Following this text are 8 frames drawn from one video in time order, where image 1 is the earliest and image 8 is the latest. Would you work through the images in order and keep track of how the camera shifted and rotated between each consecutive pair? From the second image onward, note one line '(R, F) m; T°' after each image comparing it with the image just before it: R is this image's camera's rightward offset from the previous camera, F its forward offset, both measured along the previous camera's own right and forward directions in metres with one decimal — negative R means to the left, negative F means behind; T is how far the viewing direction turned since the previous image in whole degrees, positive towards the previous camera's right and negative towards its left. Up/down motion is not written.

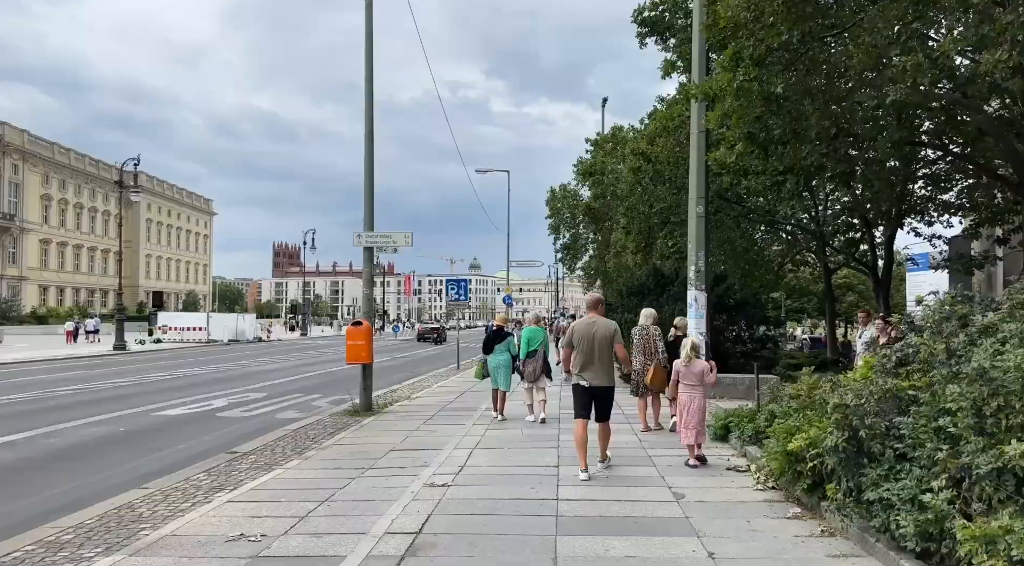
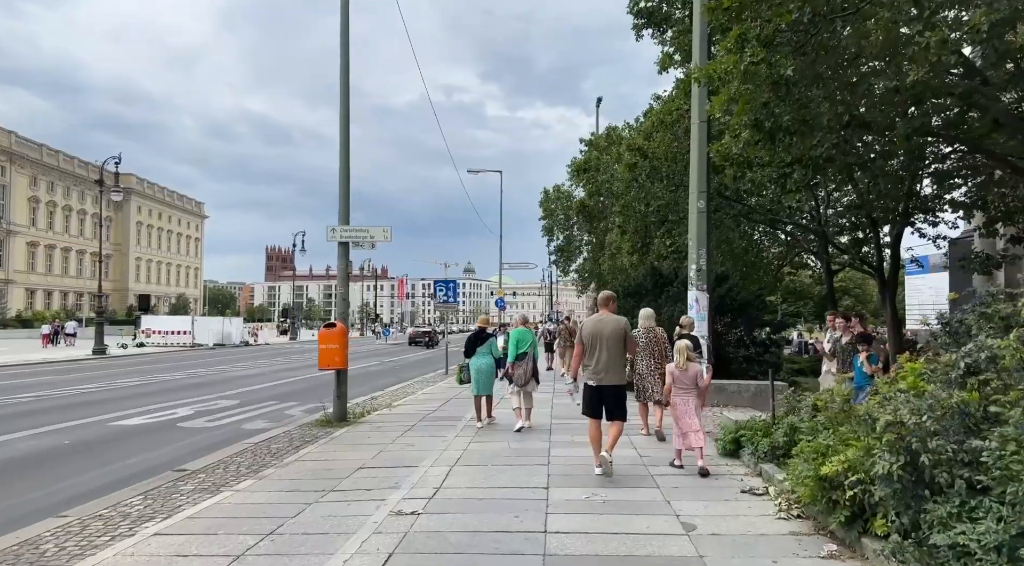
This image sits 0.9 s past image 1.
(+0.1, +1.0) m; 0°
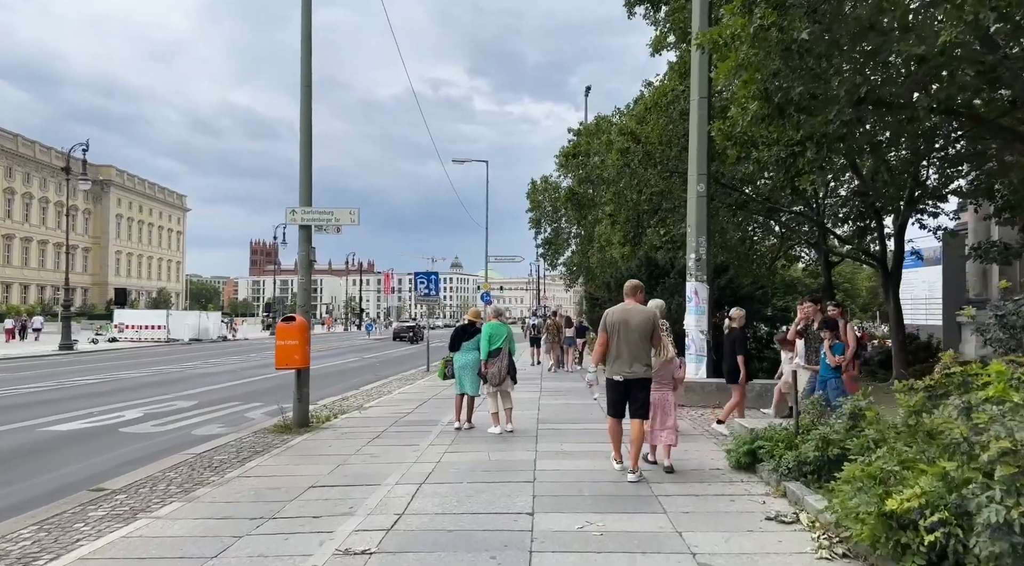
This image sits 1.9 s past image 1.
(+0.1, +1.2) m; +1°
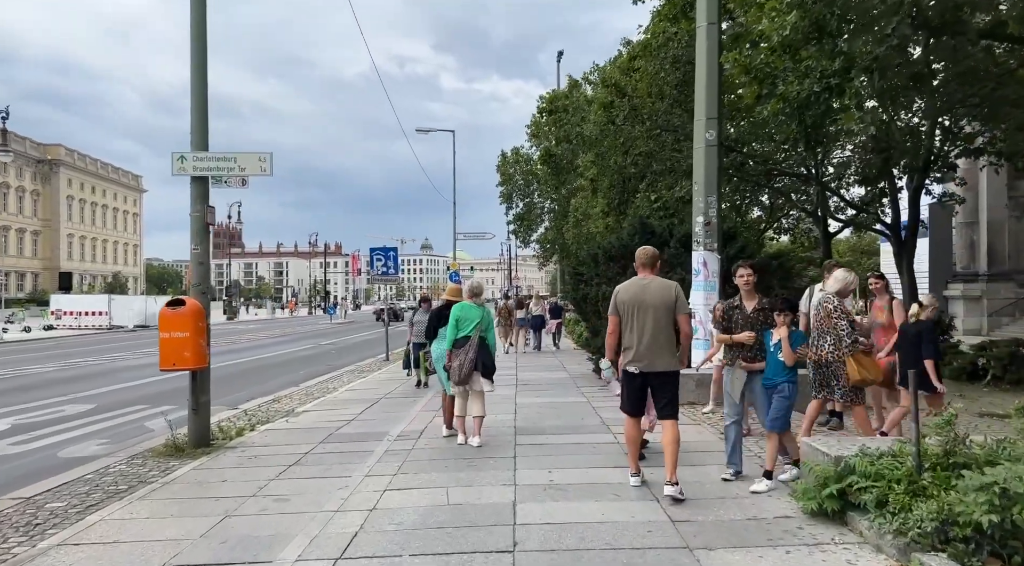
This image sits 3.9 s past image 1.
(0.0, +2.6) m; +2°
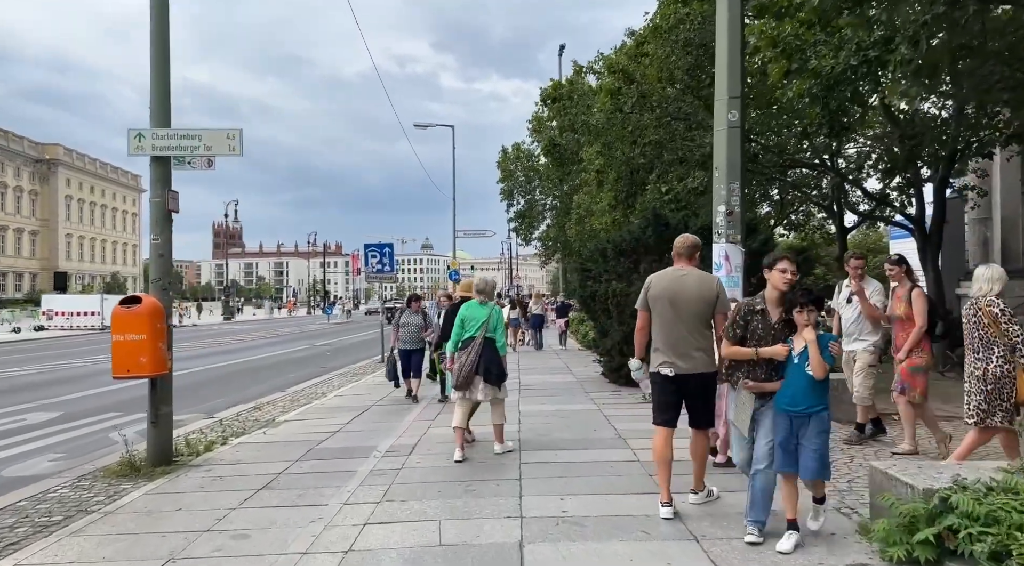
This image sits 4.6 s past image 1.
(0.0, +1.0) m; 0°
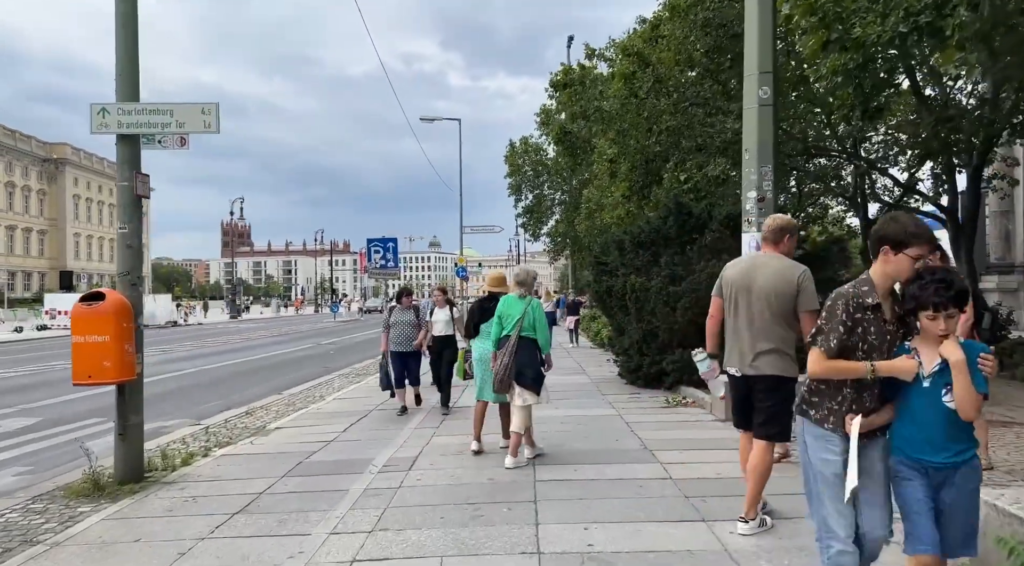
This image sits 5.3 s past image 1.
(0.0, +0.8) m; -1°
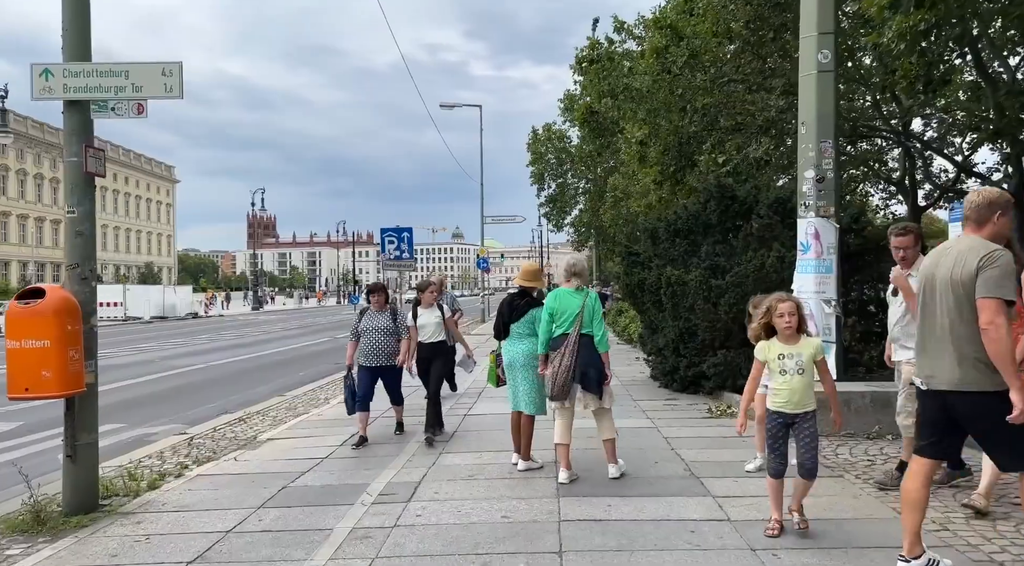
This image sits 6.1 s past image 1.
(0.0, +1.0) m; -2°
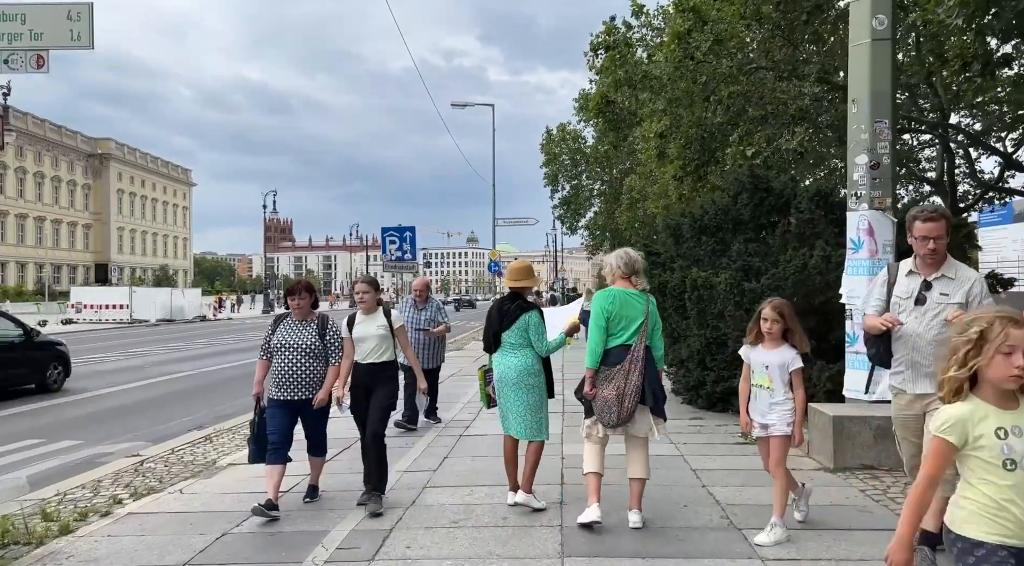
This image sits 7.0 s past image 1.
(+0.1, +1.1) m; -1°
